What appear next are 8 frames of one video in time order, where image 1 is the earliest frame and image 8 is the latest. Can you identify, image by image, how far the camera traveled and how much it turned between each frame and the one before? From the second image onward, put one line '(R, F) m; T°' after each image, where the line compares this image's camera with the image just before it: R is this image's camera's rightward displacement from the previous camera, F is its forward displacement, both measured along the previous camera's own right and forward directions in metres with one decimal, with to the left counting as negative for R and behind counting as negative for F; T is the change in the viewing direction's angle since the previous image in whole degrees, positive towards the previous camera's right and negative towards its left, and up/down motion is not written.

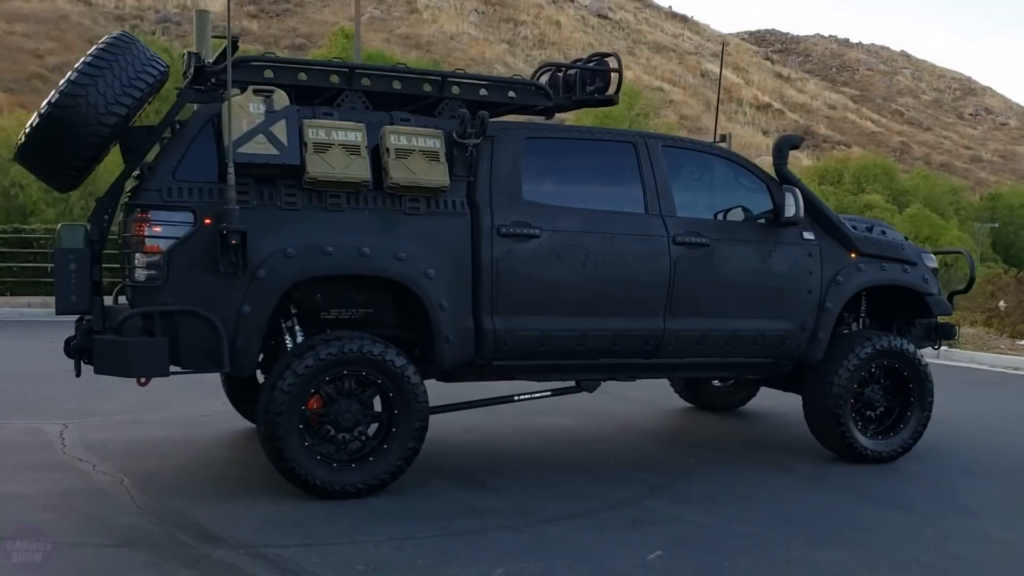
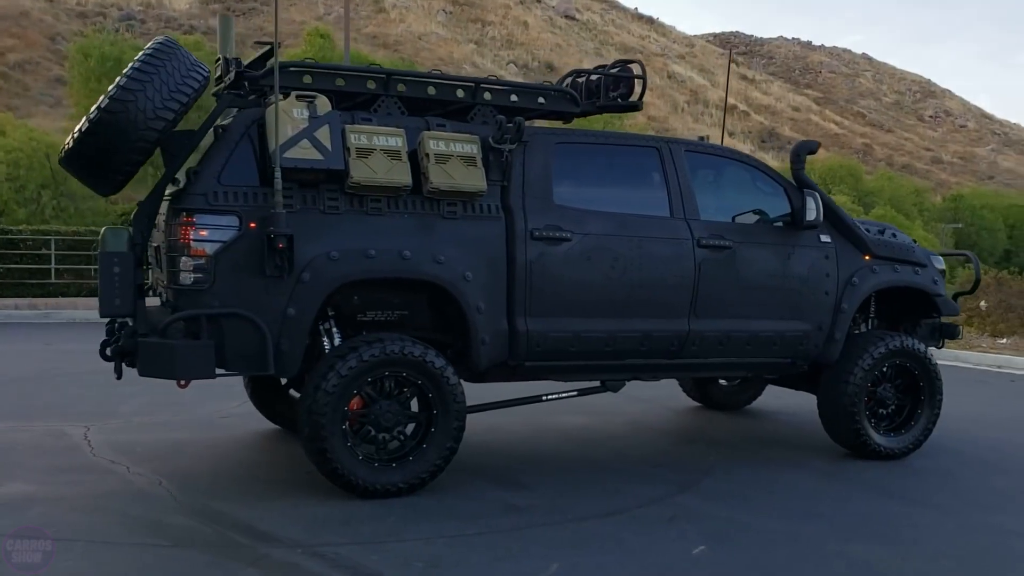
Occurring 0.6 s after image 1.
(-0.4, -0.1) m; +2°
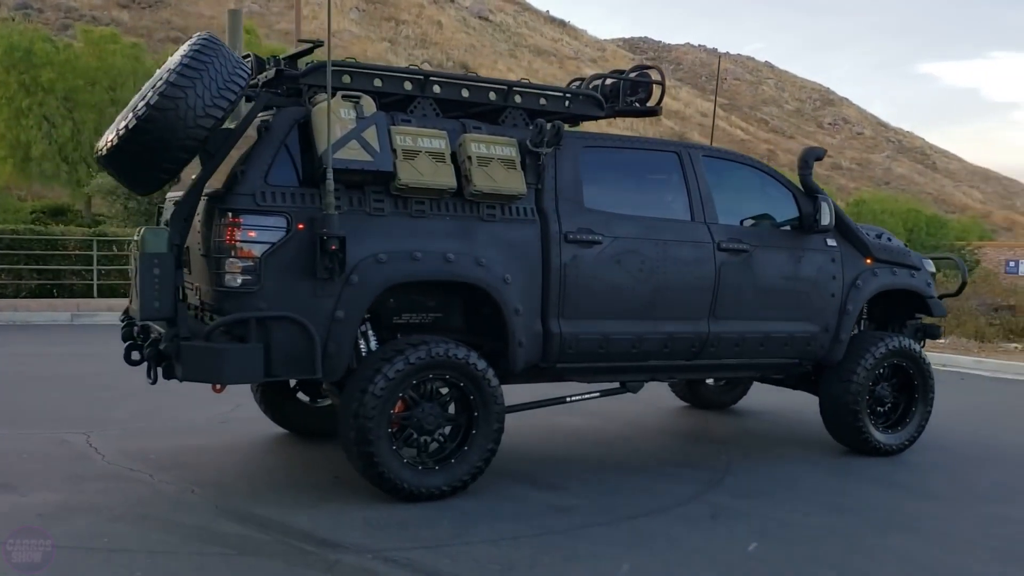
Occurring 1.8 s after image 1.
(-0.7, 0.0) m; +5°
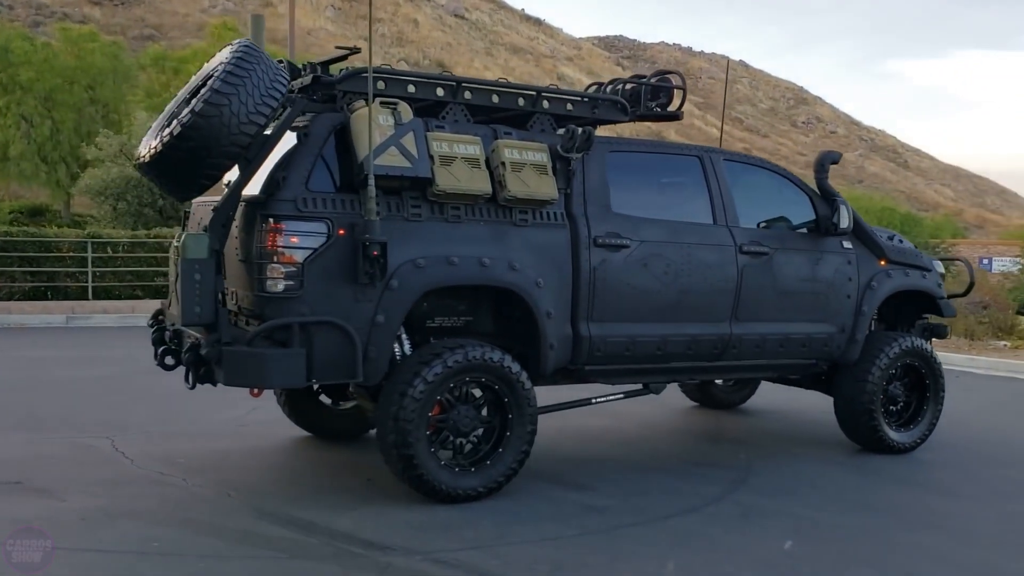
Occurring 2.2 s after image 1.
(-0.3, -0.1) m; +1°
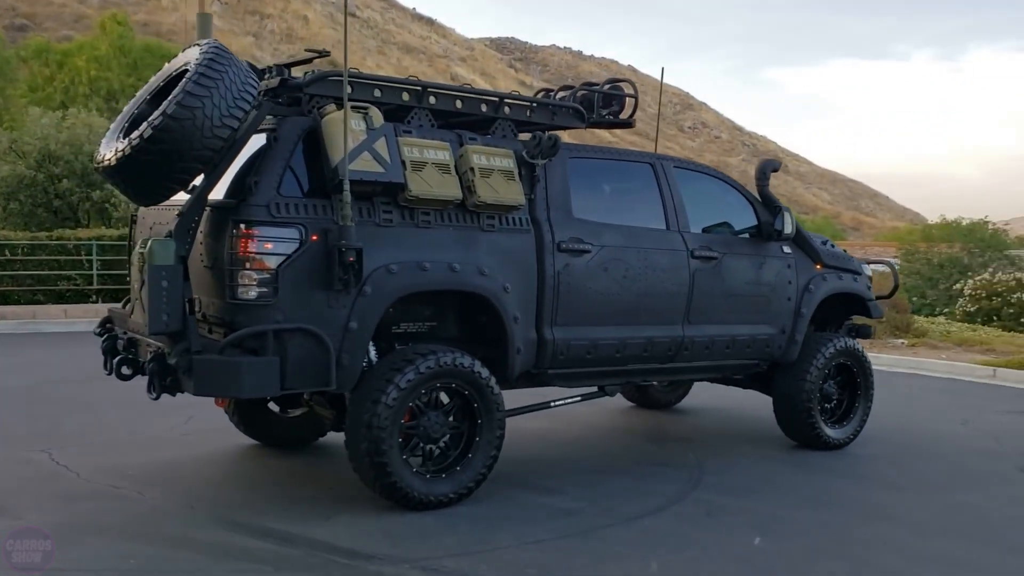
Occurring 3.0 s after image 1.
(-0.4, 0.0) m; +6°
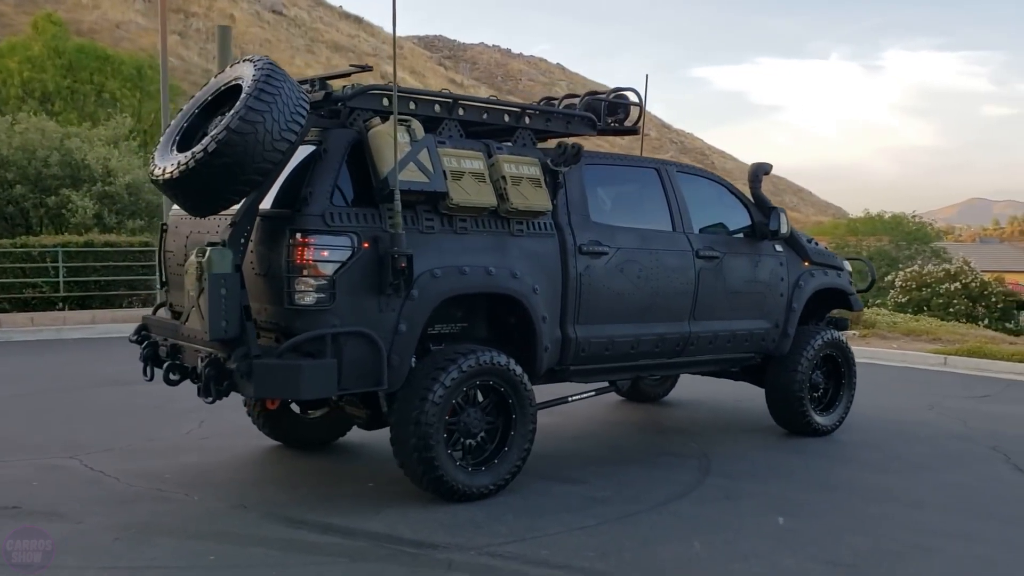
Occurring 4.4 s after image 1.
(-0.6, -0.3) m; +4°
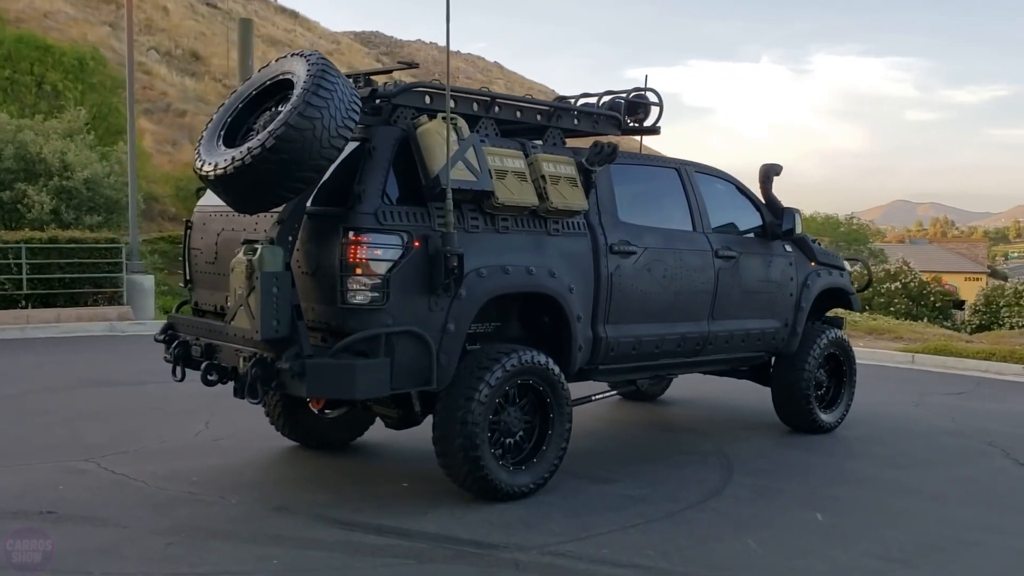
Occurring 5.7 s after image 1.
(-0.6, 0.0) m; +4°
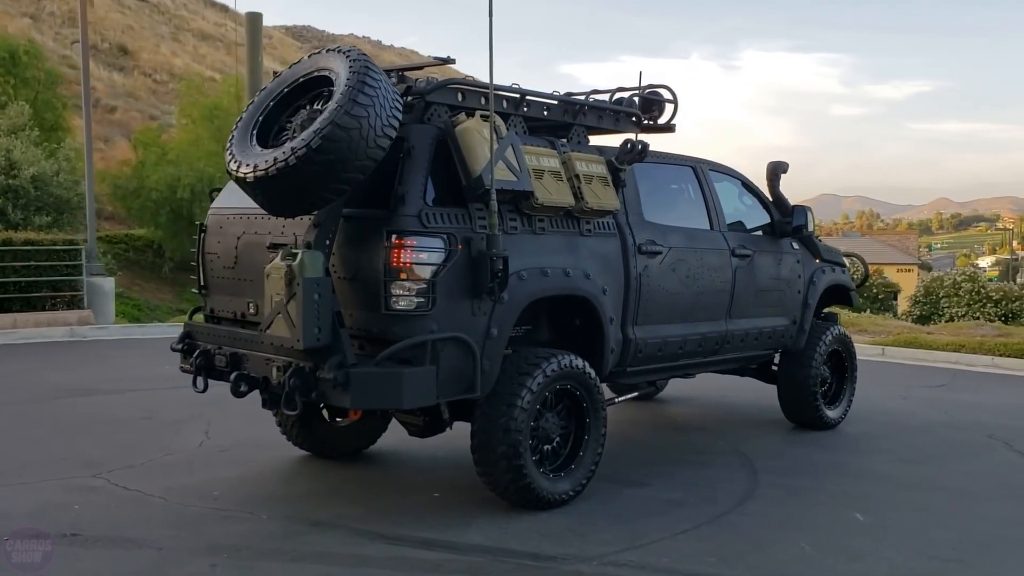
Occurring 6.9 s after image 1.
(-0.6, +0.2) m; +4°
